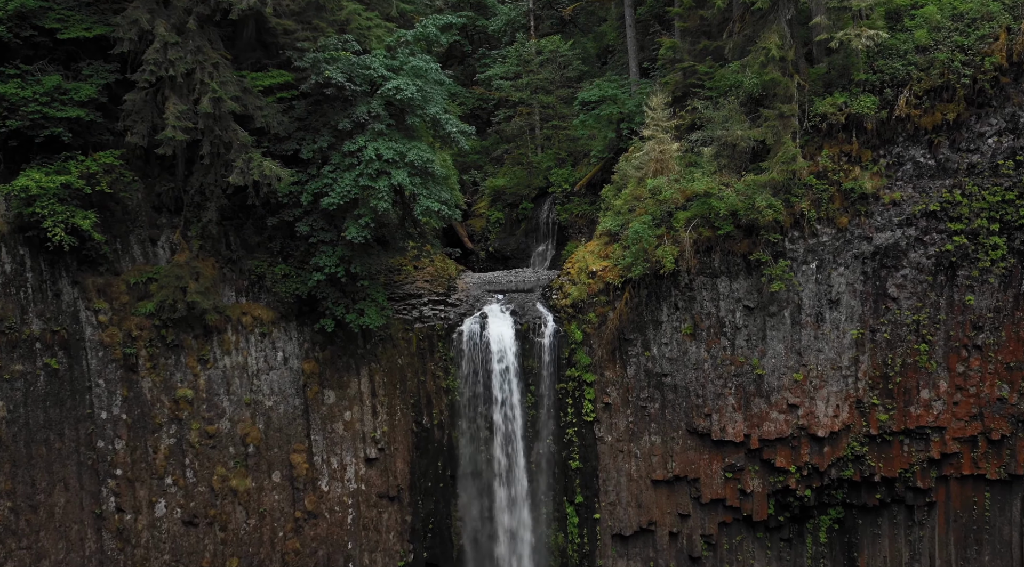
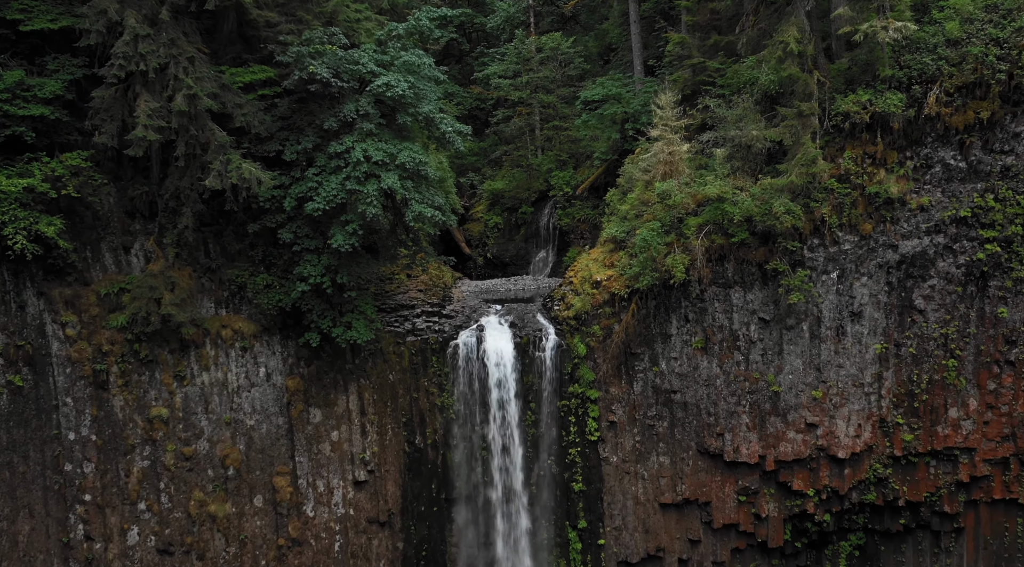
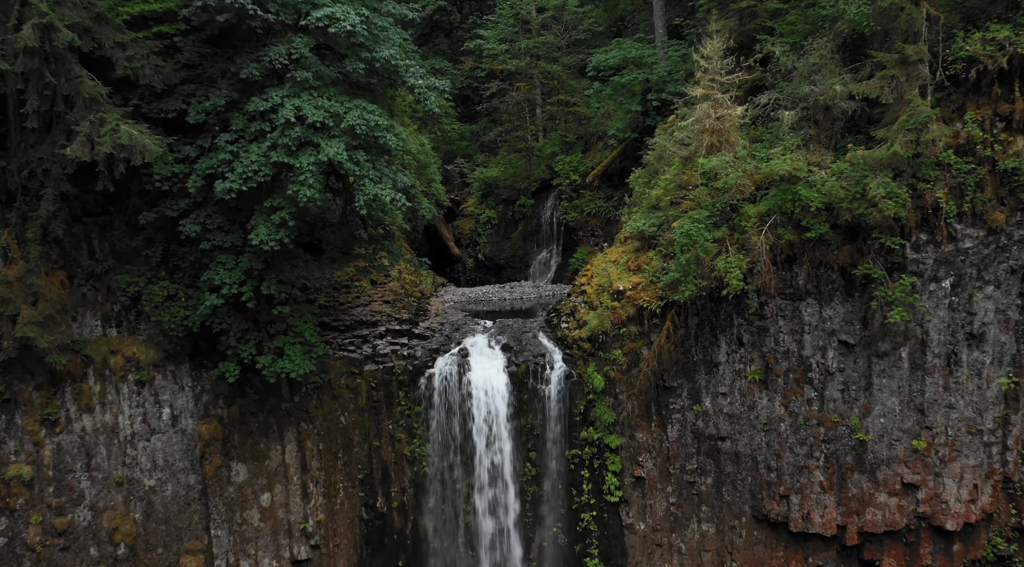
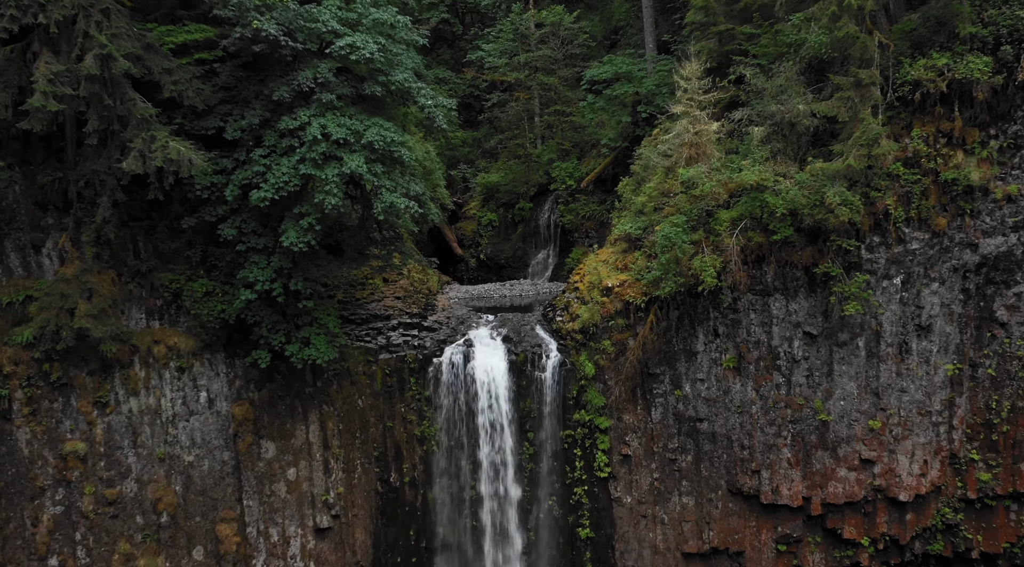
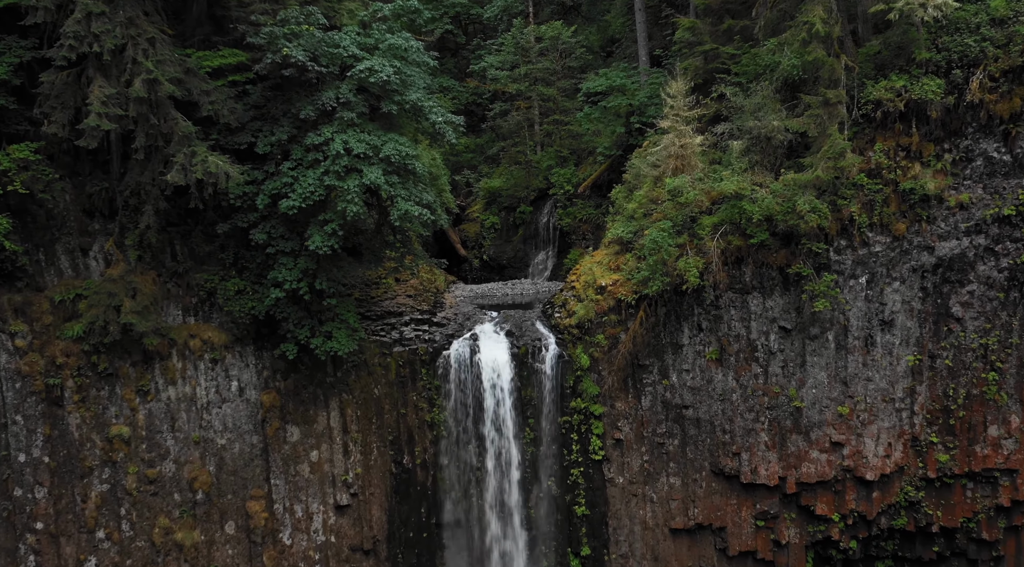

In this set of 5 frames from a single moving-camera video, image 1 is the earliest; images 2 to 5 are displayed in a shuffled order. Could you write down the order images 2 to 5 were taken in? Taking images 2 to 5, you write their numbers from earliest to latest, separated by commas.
2, 5, 4, 3
